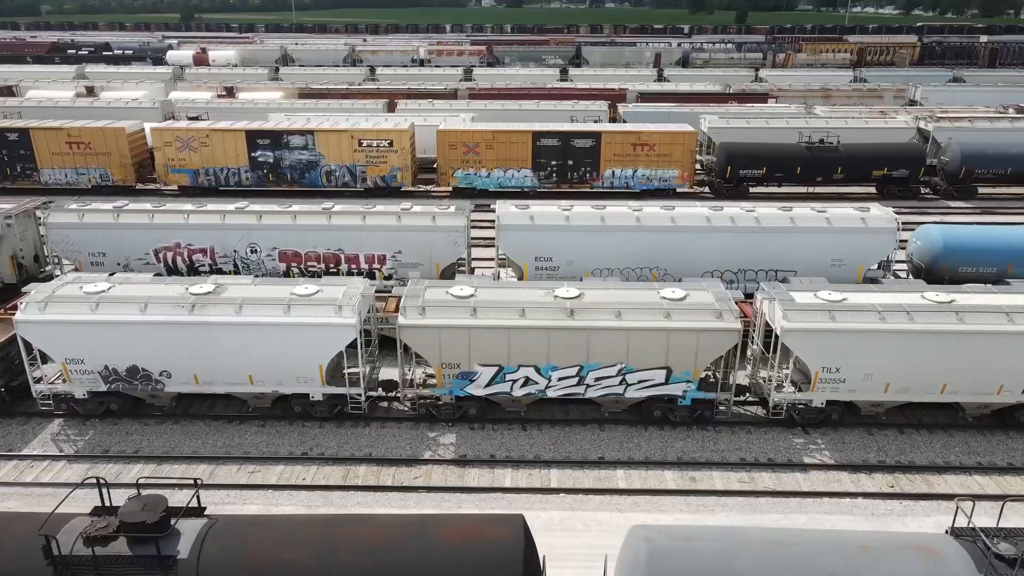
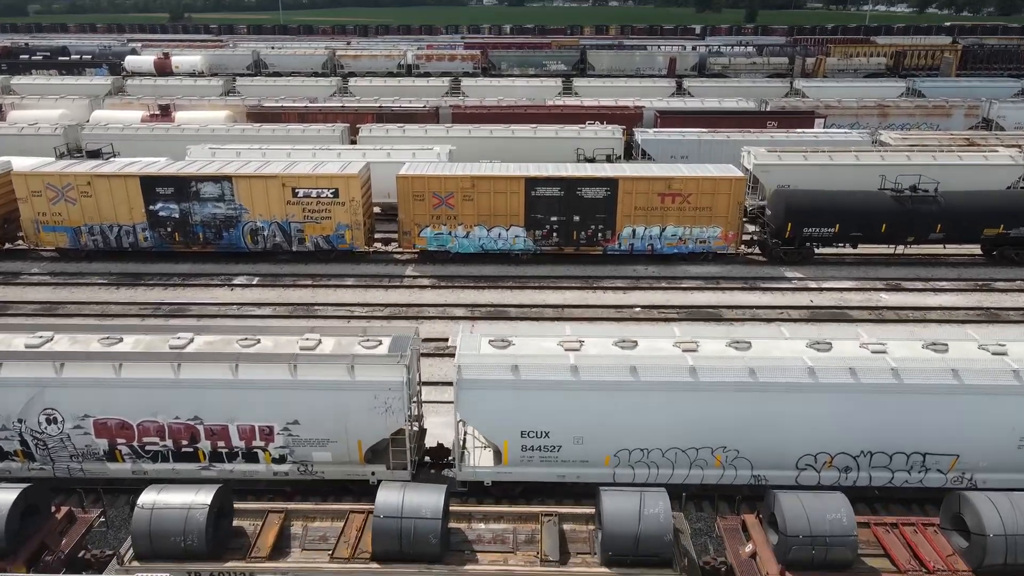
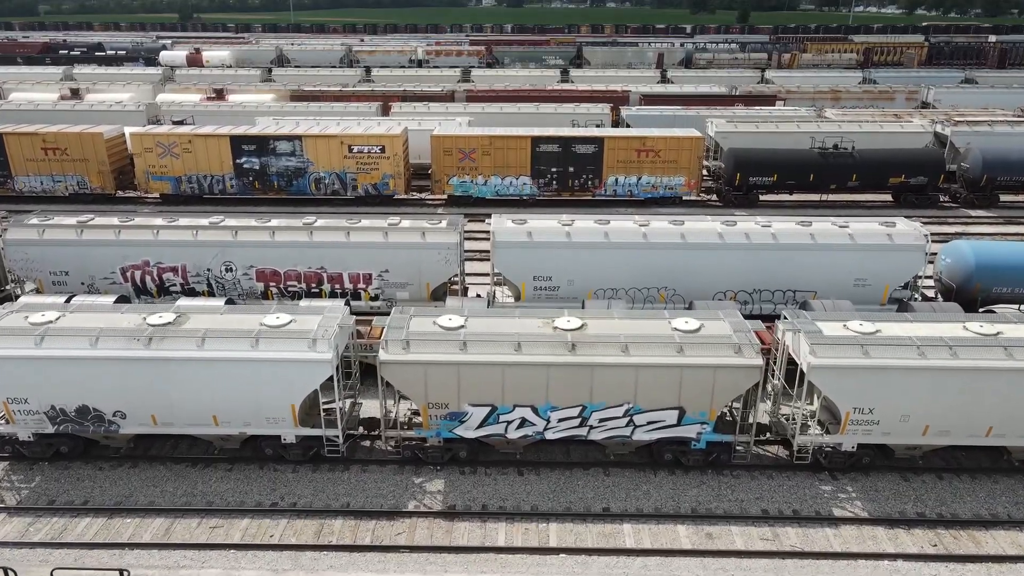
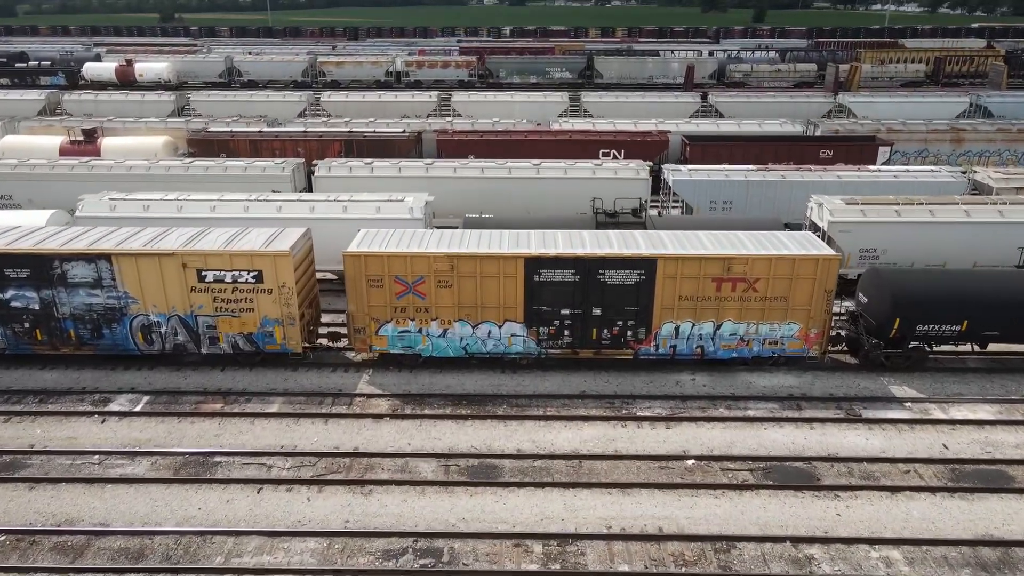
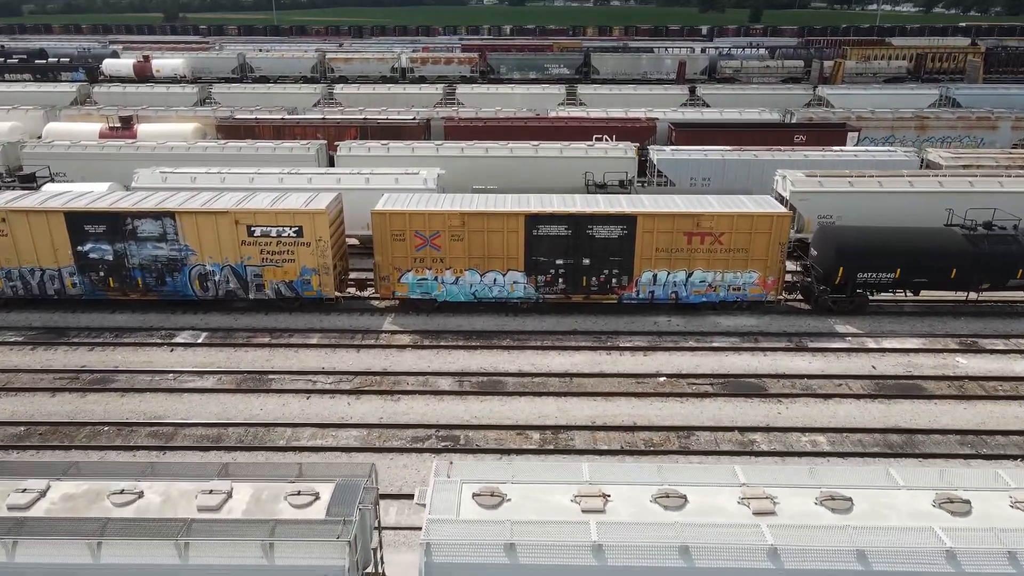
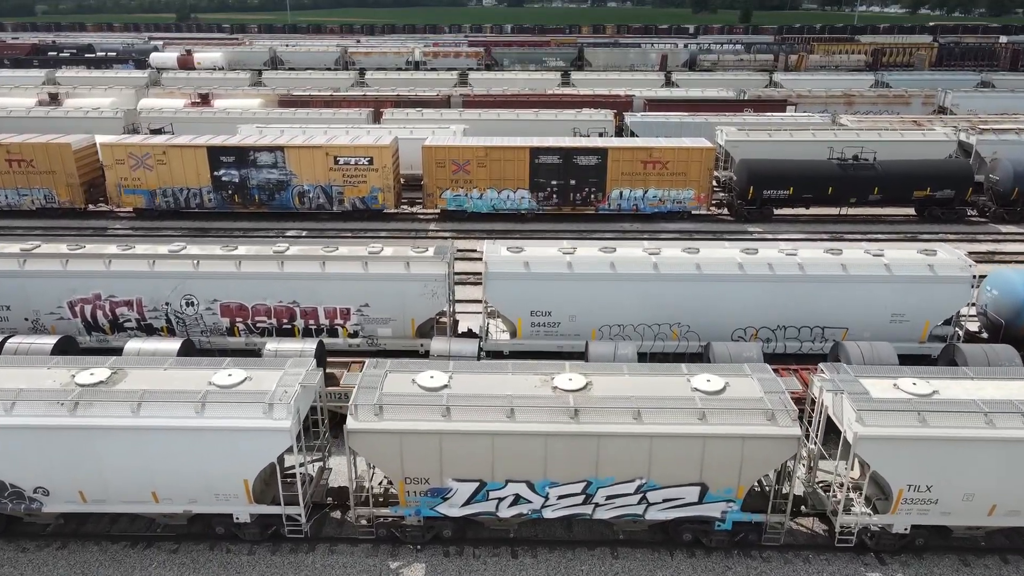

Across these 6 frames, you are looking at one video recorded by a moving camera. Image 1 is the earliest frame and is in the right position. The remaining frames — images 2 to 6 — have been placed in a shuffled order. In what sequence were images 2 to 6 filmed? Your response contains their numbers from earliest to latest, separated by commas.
3, 6, 2, 5, 4
